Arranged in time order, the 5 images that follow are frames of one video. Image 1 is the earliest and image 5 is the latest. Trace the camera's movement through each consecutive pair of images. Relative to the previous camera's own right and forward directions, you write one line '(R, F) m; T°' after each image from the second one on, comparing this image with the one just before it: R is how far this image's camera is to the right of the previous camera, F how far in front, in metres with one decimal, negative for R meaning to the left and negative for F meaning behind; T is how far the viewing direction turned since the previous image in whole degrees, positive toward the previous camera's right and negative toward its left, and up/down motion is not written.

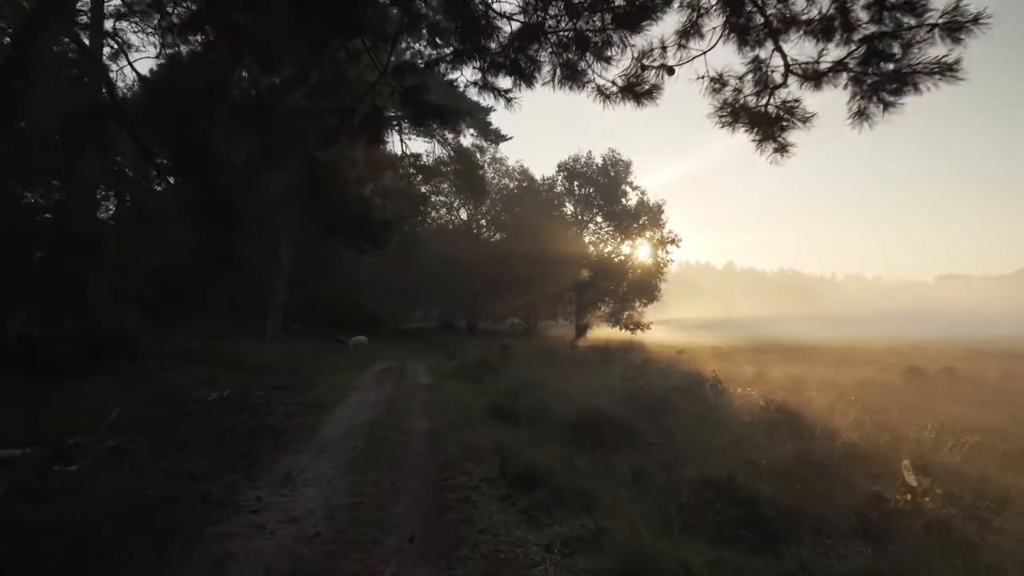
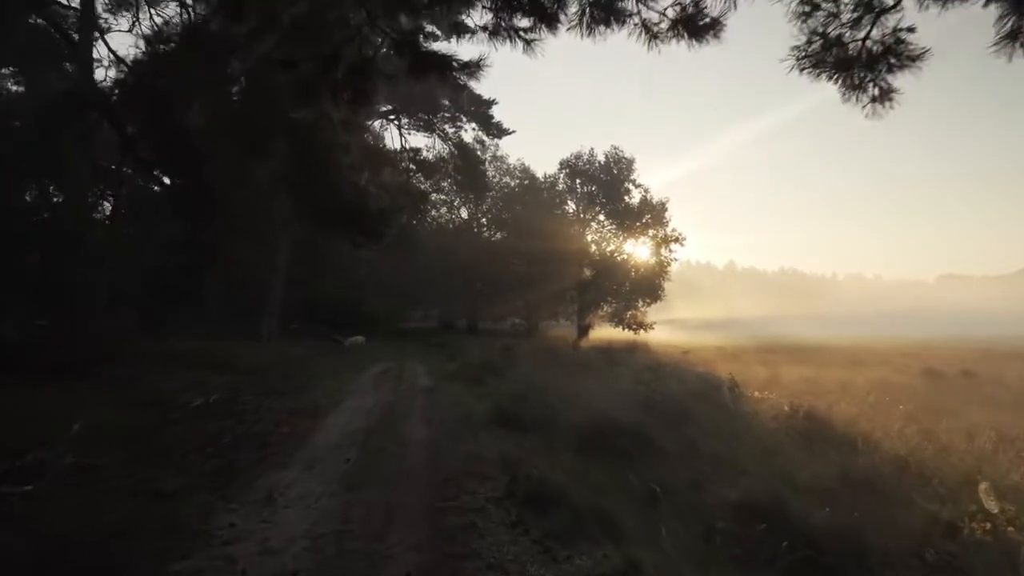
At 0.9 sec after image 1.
(-0.1, +1.1) m; 0°
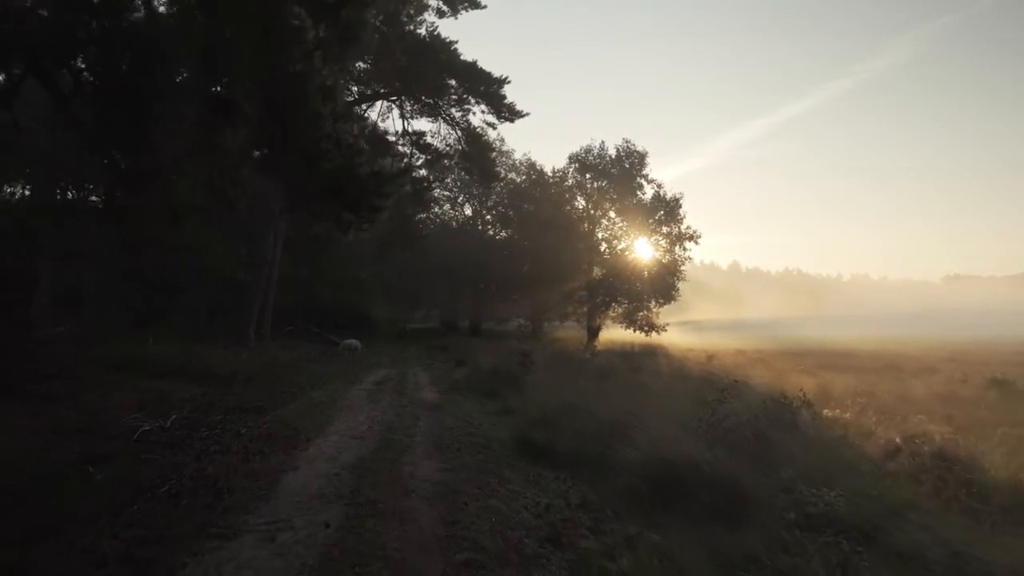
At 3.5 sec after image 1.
(-0.5, +3.2) m; 0°
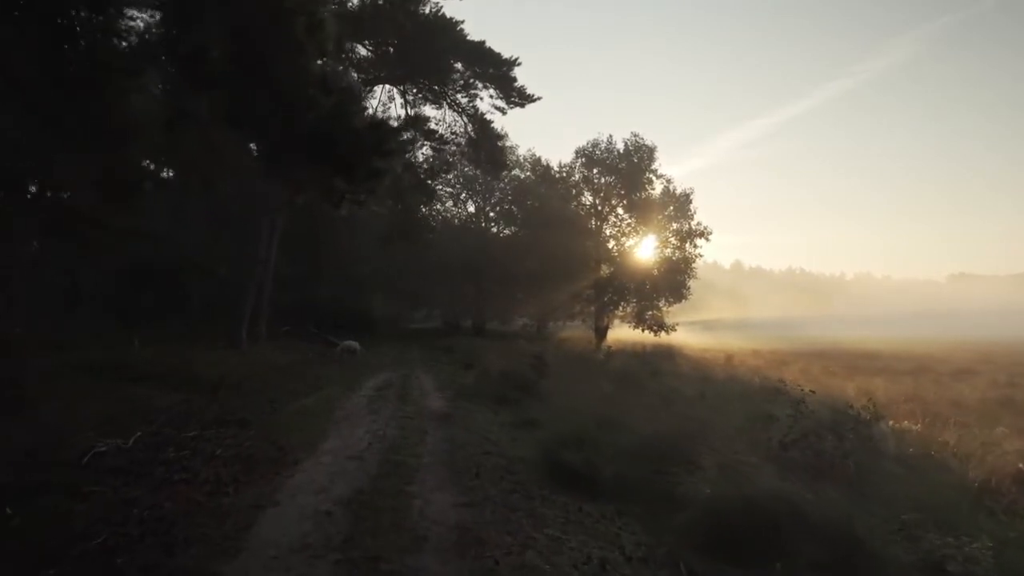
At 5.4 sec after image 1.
(-0.4, +2.1) m; 0°
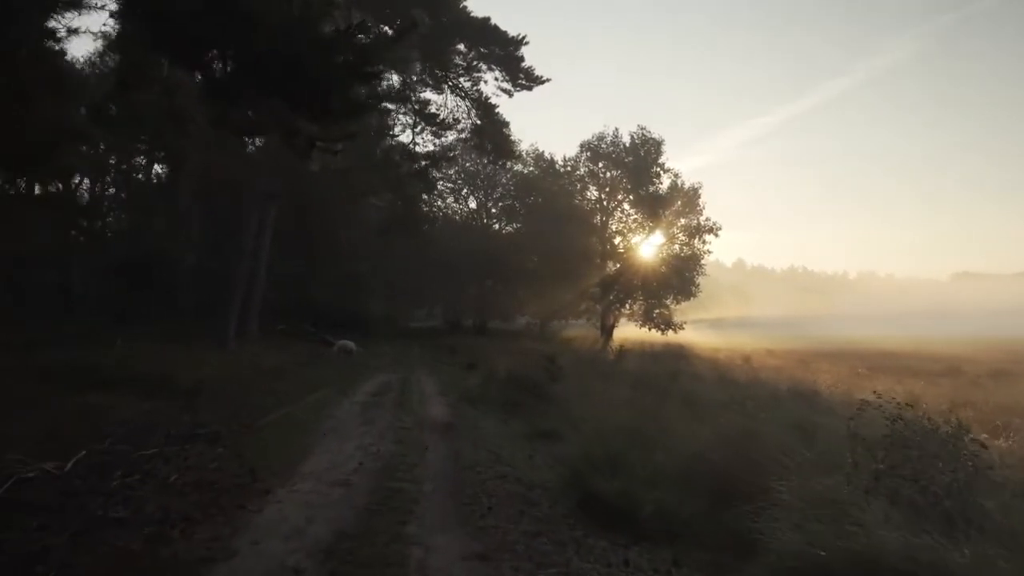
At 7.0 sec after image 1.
(-0.2, +2.0) m; 0°
